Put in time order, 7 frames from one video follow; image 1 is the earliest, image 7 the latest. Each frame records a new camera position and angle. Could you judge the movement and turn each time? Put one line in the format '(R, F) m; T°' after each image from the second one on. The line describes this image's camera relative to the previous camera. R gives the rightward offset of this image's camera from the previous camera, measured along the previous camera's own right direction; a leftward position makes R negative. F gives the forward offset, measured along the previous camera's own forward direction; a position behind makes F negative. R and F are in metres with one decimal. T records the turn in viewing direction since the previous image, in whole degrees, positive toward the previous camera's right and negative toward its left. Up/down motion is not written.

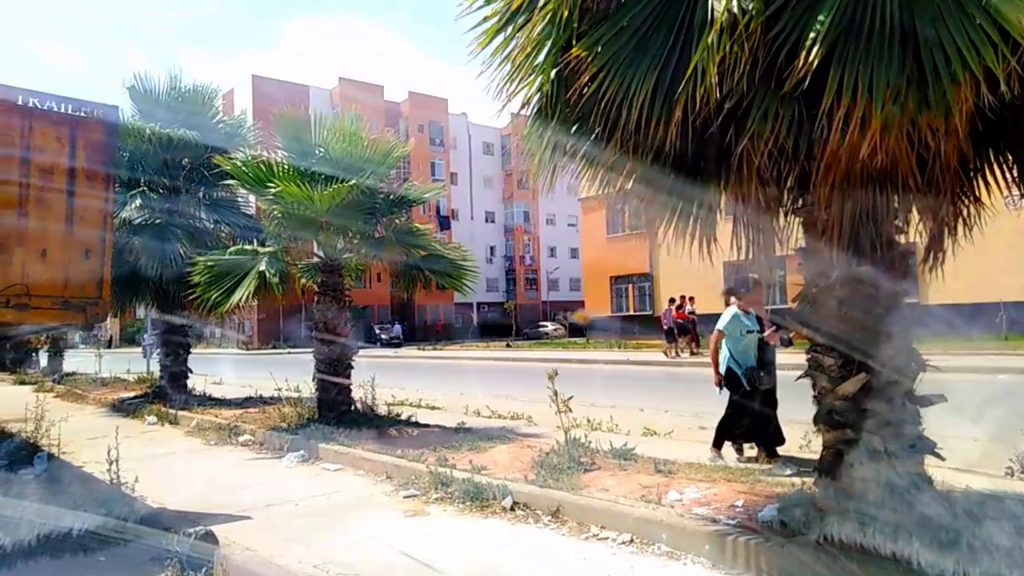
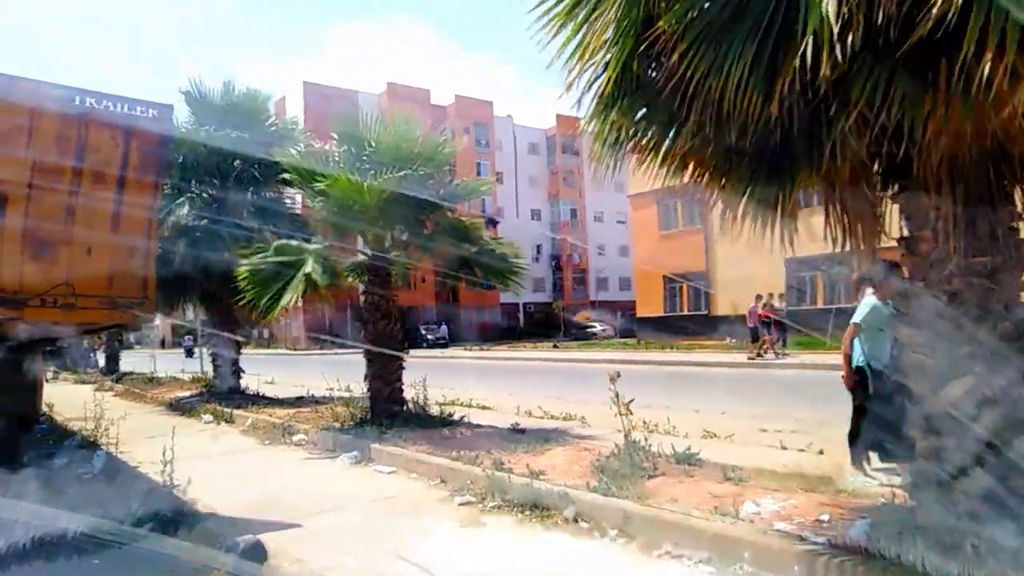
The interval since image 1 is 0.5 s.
(-0.1, +0.3) m; -4°
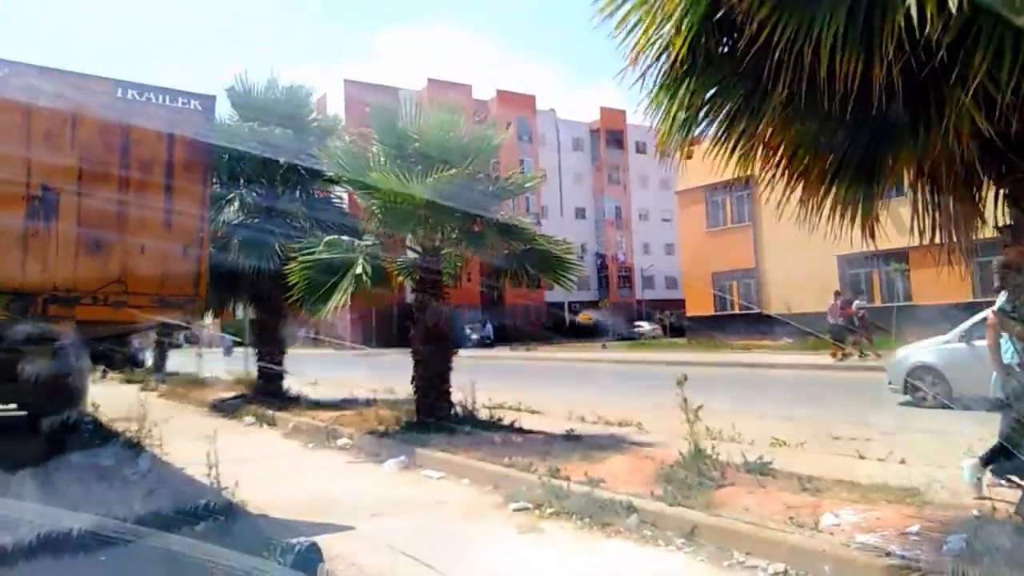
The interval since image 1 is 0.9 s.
(-0.1, +0.2) m; -3°
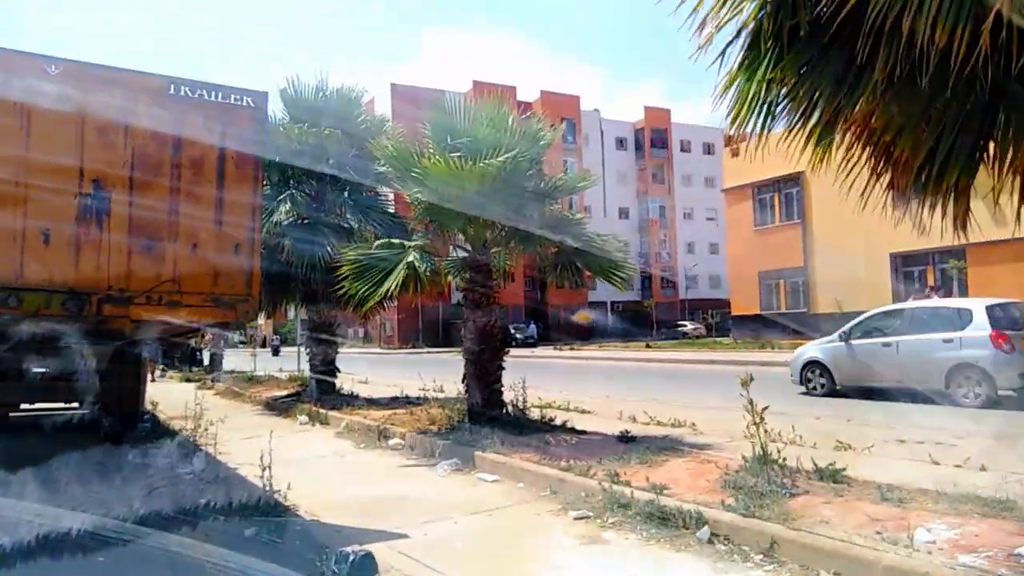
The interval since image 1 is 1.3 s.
(-0.1, +0.2) m; -3°
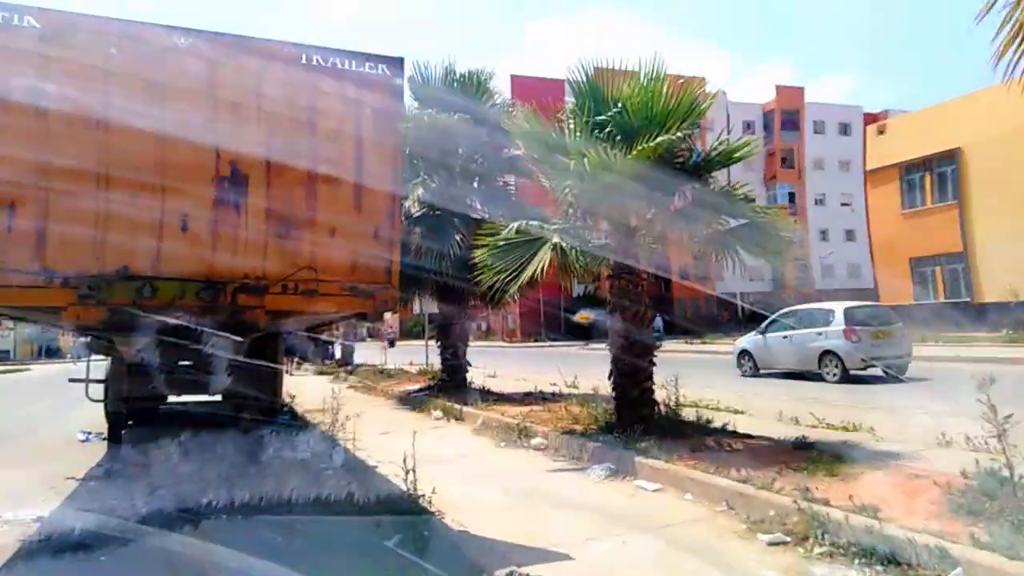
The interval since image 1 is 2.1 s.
(-0.3, +0.7) m; -9°
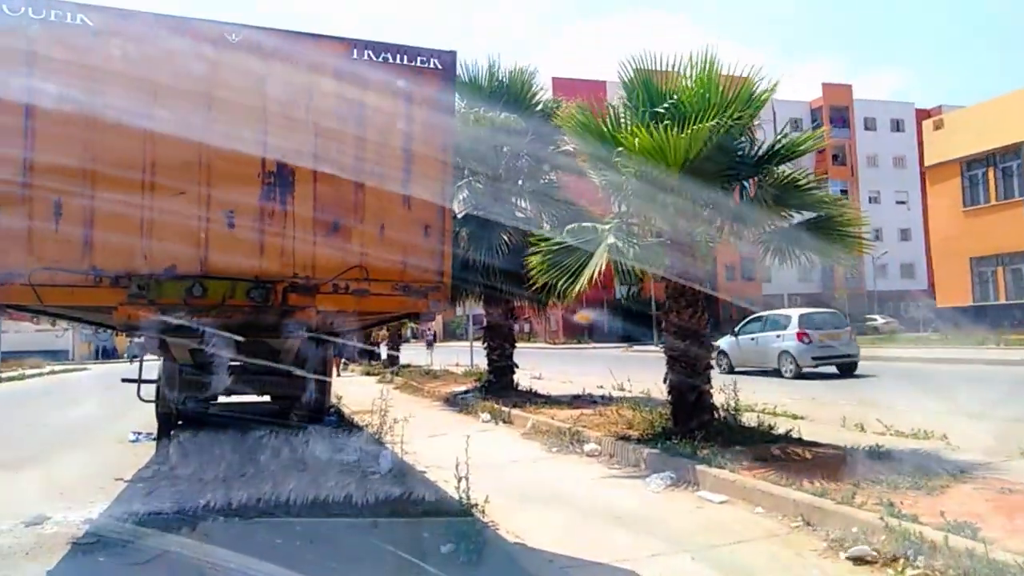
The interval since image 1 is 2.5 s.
(-0.1, +0.2) m; -3°
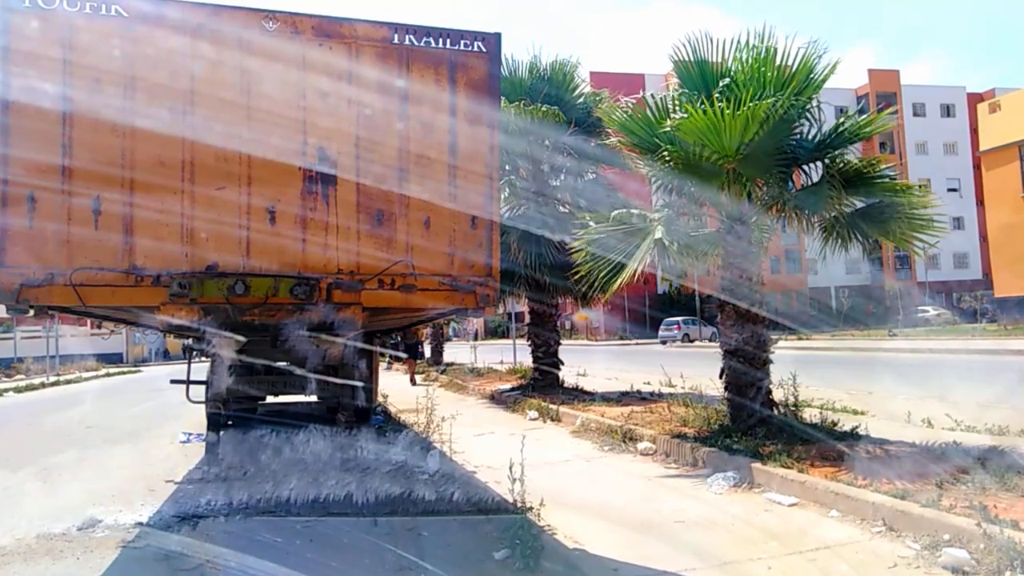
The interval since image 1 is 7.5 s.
(-0.1, +0.3) m; -3°
